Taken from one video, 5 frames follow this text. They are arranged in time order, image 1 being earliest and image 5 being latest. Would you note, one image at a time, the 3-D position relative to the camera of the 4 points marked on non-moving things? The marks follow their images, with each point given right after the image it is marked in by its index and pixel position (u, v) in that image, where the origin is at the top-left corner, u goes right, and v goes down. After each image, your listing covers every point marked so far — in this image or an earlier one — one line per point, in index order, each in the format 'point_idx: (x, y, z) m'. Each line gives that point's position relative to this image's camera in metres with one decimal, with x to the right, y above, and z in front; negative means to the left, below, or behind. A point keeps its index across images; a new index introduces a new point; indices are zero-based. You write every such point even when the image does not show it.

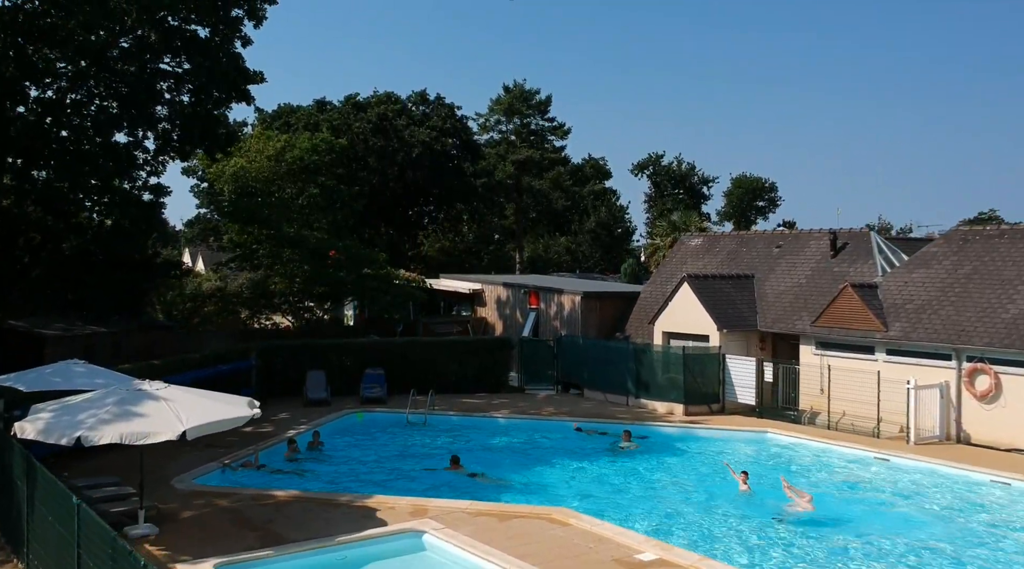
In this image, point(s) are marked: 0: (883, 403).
0: (+6.9, -2.2, +19.4) m
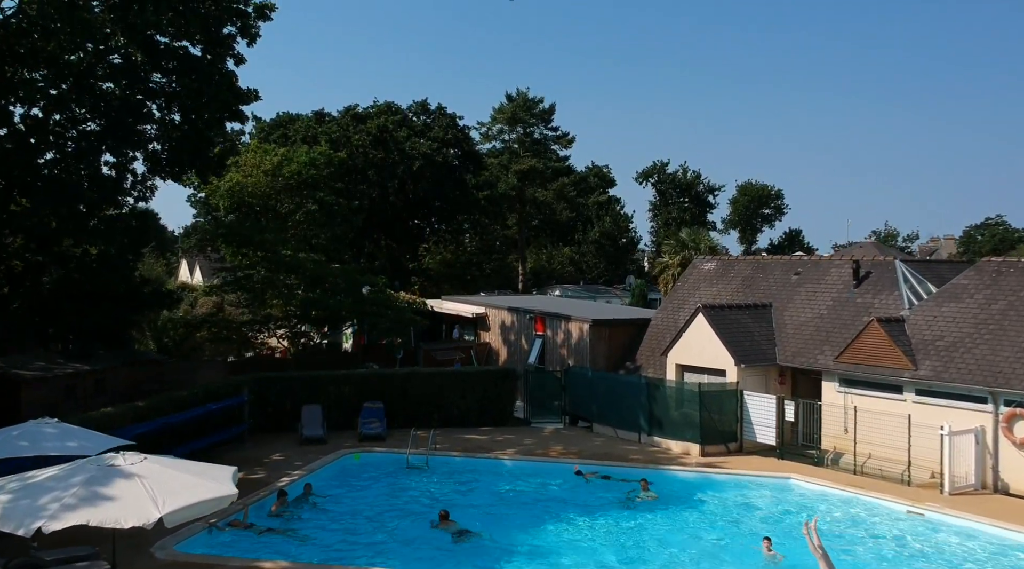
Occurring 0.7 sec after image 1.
0: (+7.0, -2.8, +18.3) m
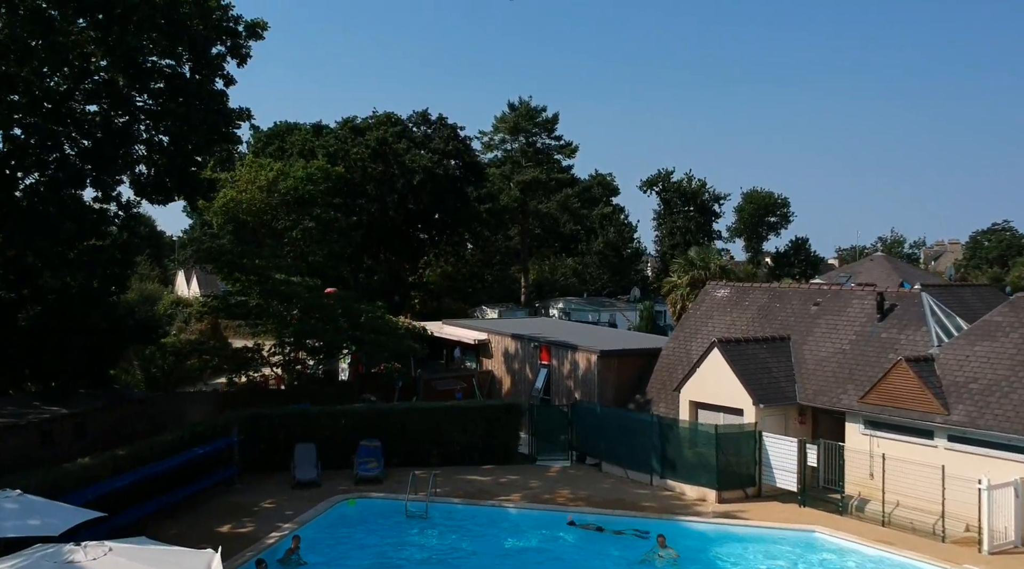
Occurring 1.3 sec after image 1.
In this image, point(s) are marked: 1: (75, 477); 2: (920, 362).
0: (+7.1, -3.5, +17.1) m
1: (-6.6, -2.9, +15.8) m
2: (+7.3, -1.4, +18.6) m
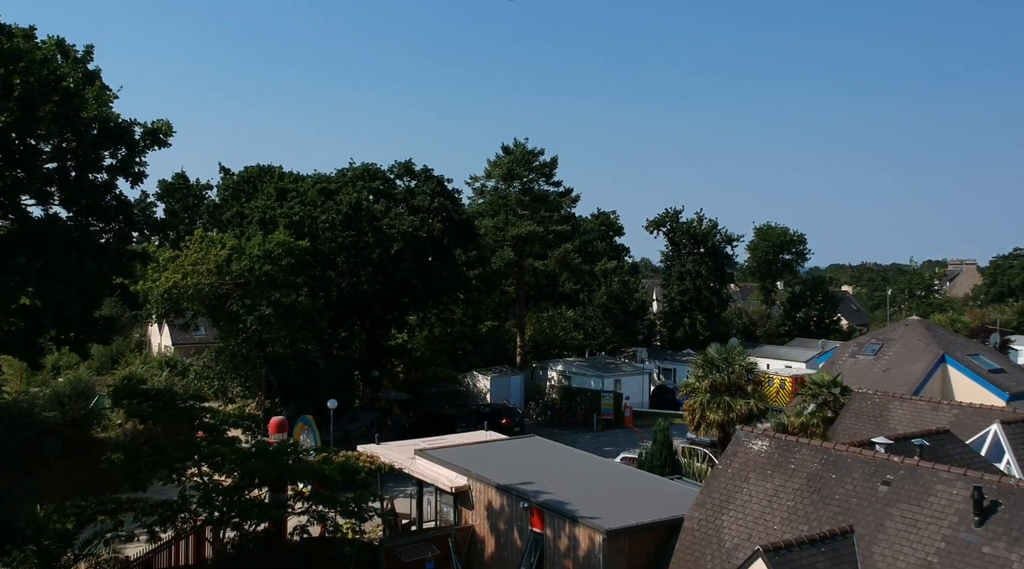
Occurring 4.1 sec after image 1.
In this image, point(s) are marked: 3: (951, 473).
0: (+6.8, -6.4, +12.0) m
1: (-6.9, -5.8, +10.7) m
2: (+6.9, -4.3, +13.5) m
3: (+7.0, -3.0, +16.7) m
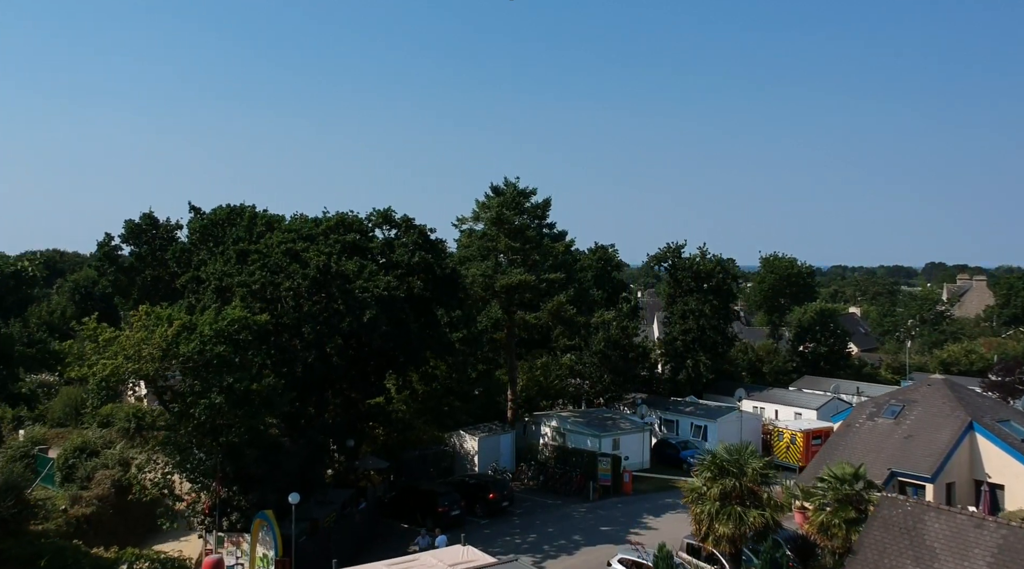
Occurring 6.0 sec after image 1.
0: (+6.3, -8.6, +8.5) m
1: (-7.4, -8.1, +7.2) m
2: (+6.5, -6.5, +10.0) m
3: (+6.5, -5.2, +13.1) m
